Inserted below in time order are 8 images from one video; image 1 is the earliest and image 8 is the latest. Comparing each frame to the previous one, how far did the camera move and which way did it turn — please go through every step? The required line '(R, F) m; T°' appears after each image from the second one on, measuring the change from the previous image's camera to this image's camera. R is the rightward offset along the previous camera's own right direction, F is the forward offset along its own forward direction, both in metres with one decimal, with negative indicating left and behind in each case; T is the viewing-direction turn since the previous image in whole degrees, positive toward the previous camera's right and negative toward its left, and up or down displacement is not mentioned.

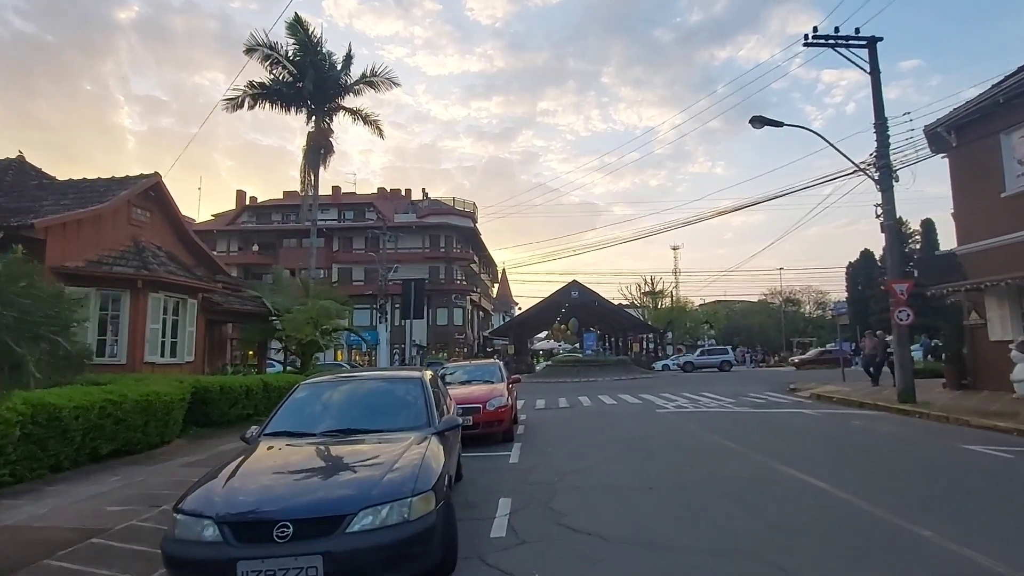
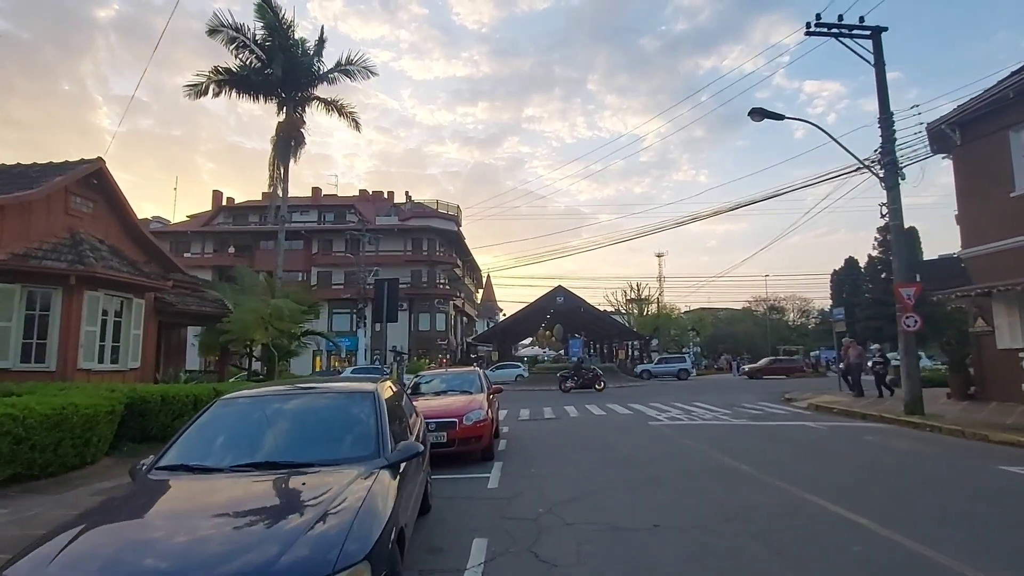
(+0.1, +1.4) m; +2°
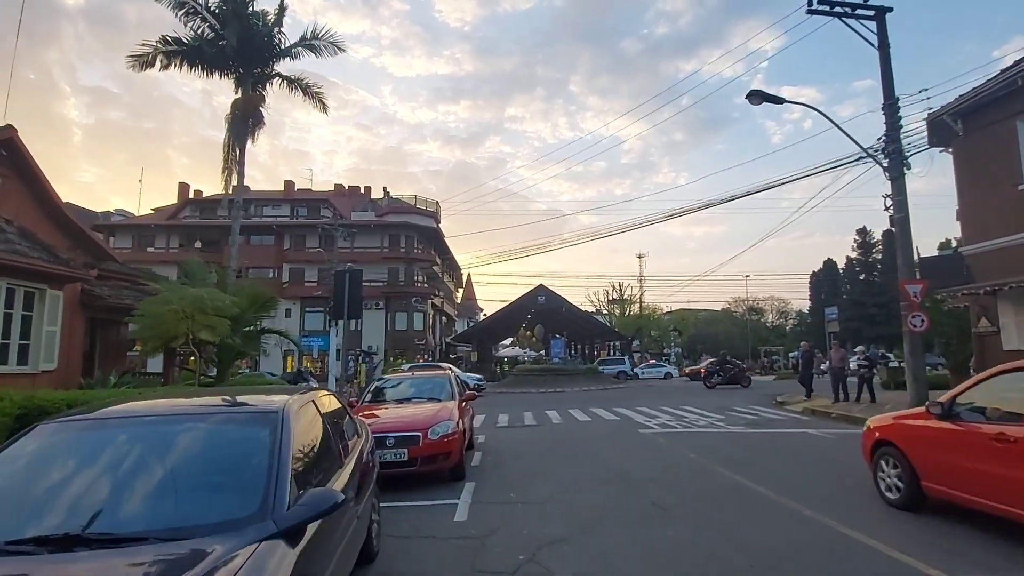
(+0.1, +1.6) m; +2°
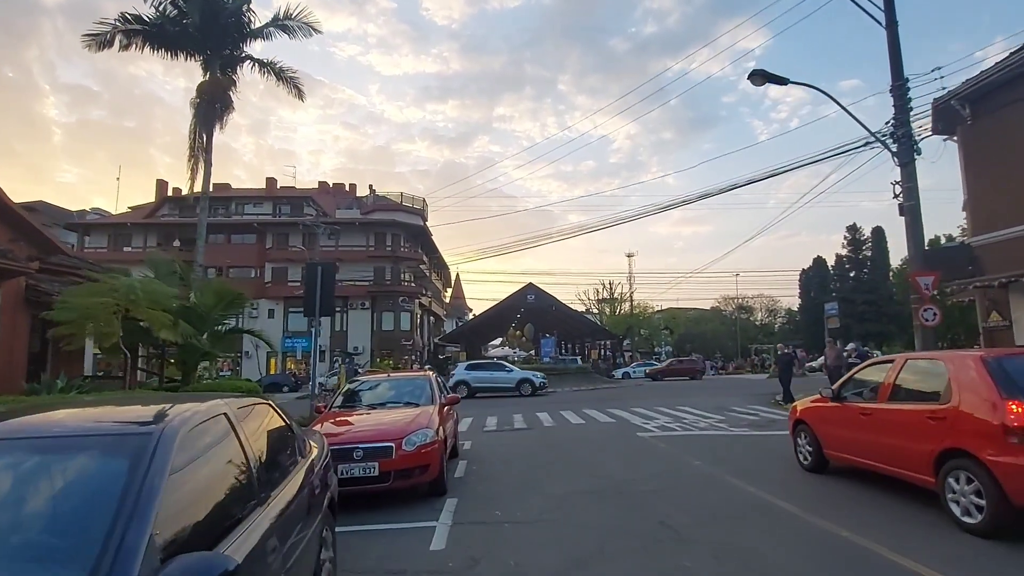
(0.0, +1.1) m; +1°
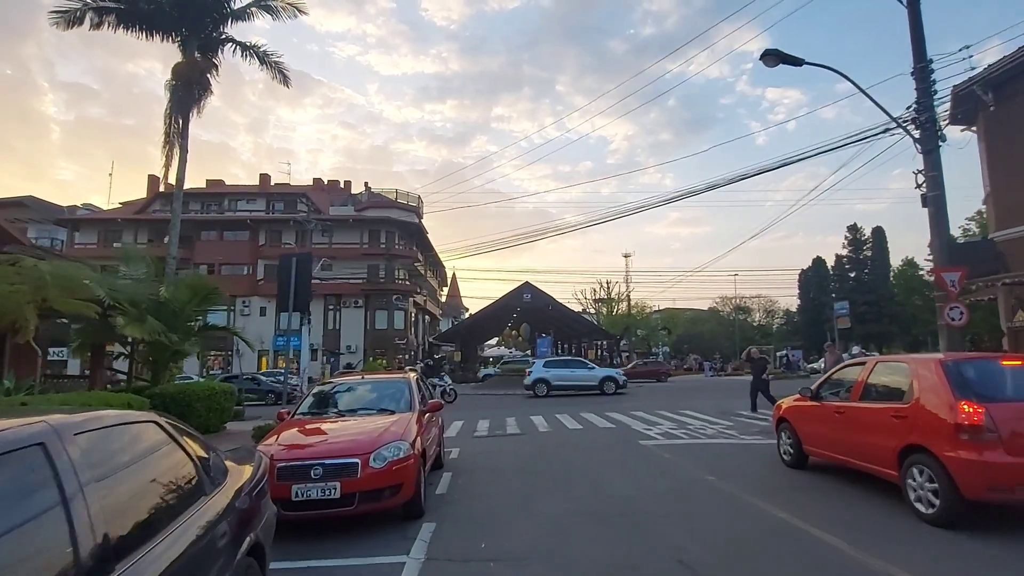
(+0.1, +1.1) m; 0°
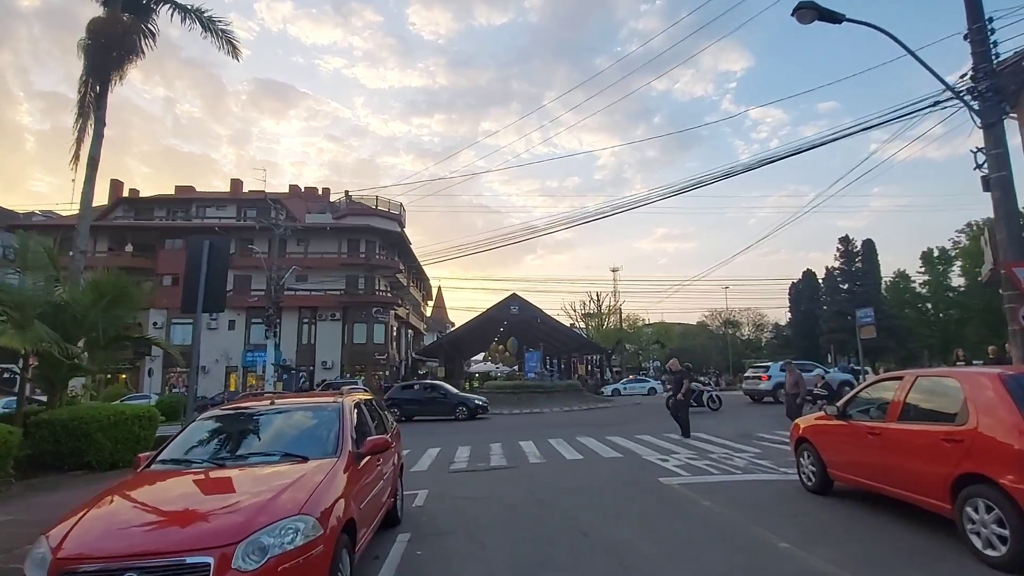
(+0.1, +2.8) m; +1°
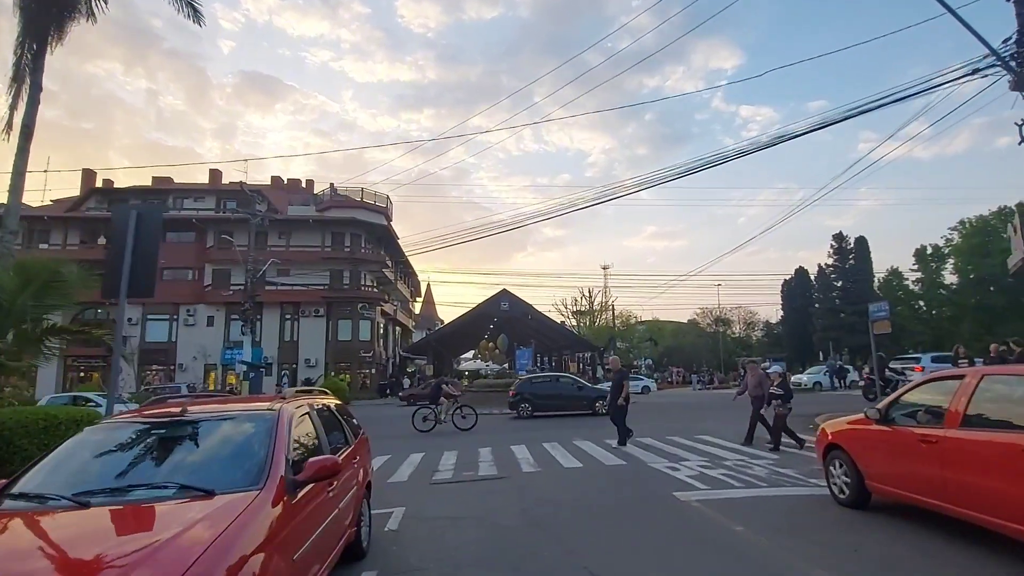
(0.0, +1.5) m; +1°
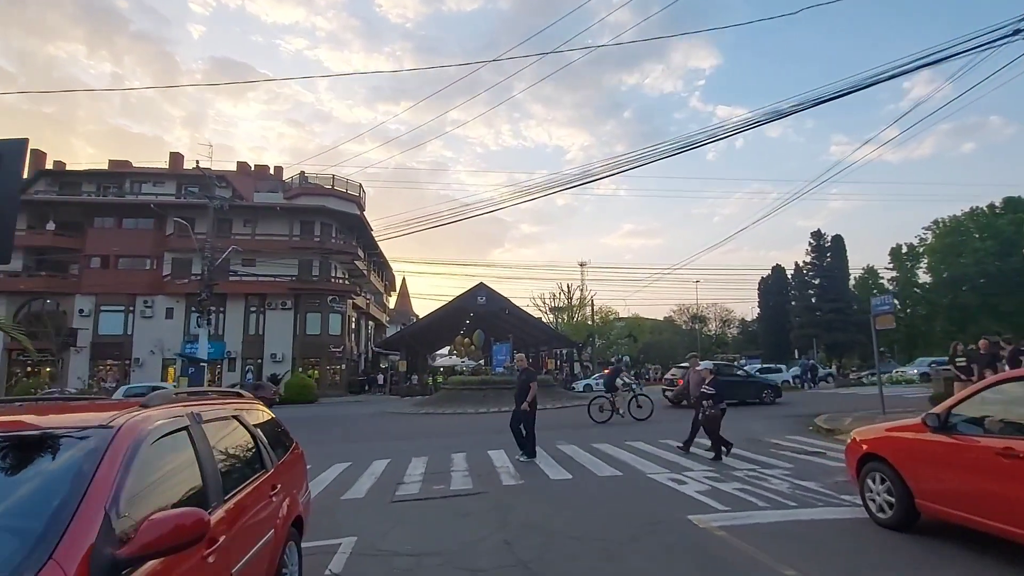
(-0.1, +1.7) m; +2°
